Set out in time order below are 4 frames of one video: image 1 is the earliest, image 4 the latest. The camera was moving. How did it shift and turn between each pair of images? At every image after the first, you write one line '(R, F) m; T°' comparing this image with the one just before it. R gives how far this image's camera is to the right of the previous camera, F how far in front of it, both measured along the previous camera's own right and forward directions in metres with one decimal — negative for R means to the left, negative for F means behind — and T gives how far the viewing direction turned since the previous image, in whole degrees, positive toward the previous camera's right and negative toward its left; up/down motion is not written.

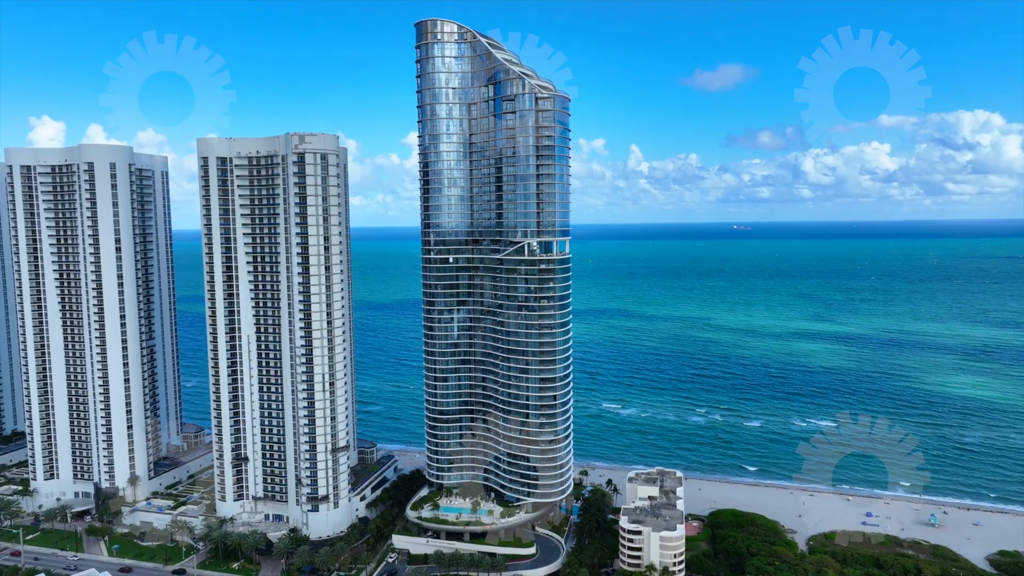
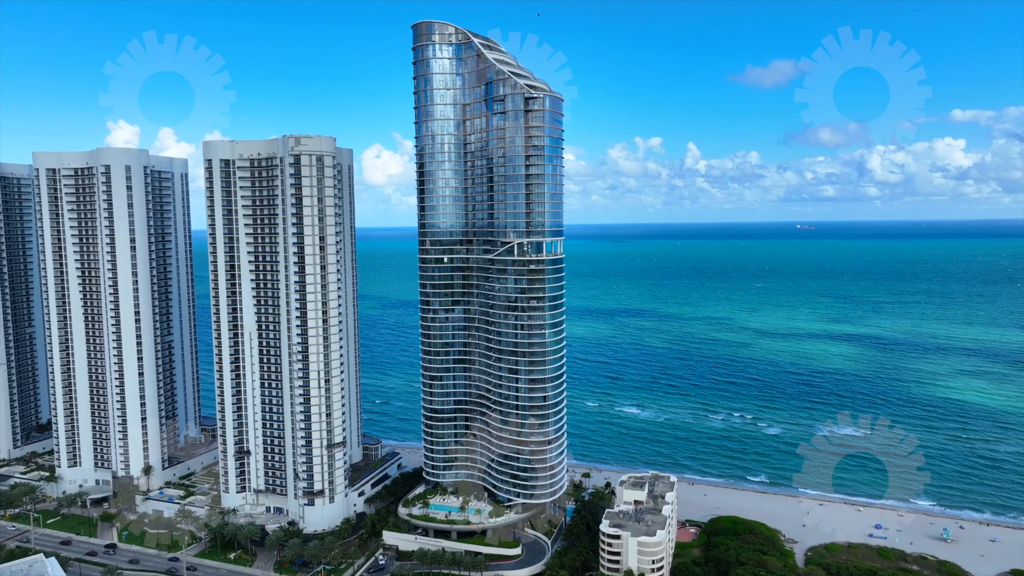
(+7.0, +0.4) m; -4°
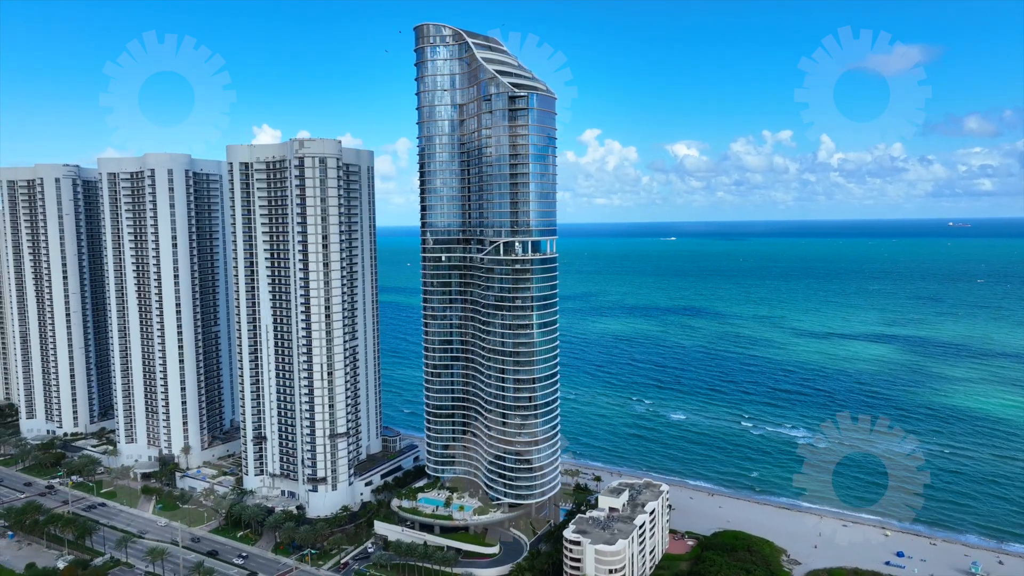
(+14.2, +1.3) m; -9°
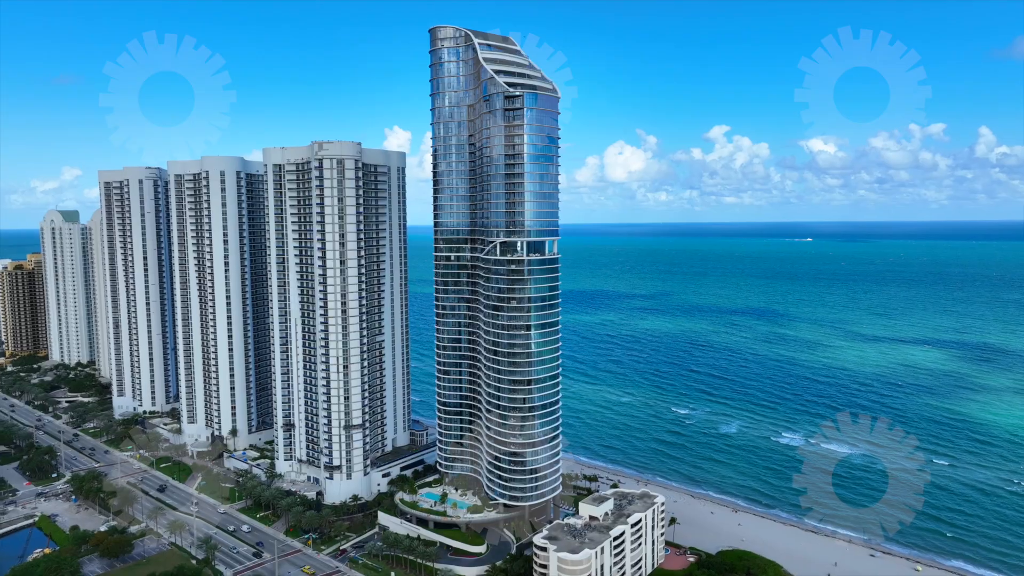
(+13.3, +1.3) m; -9°
